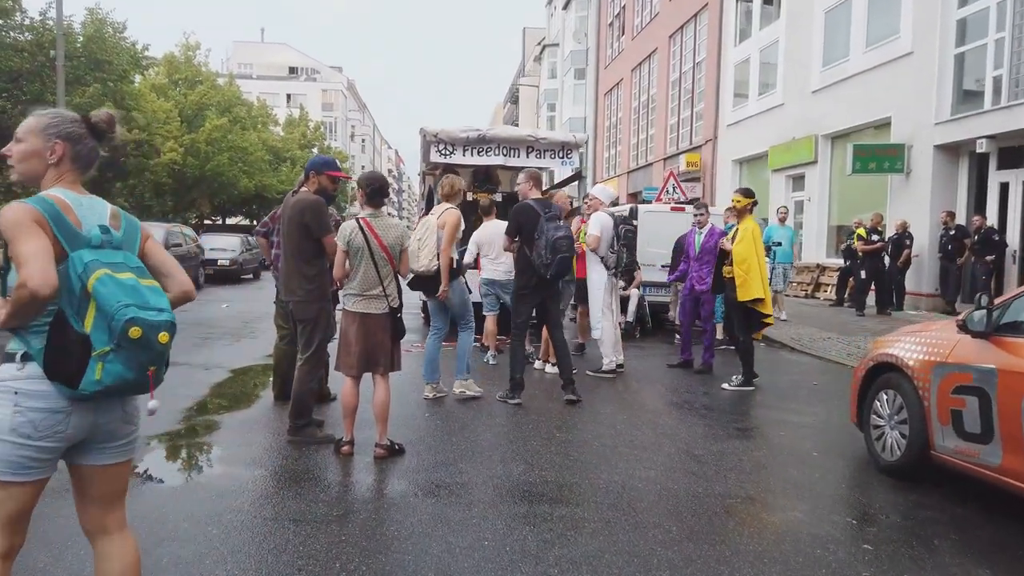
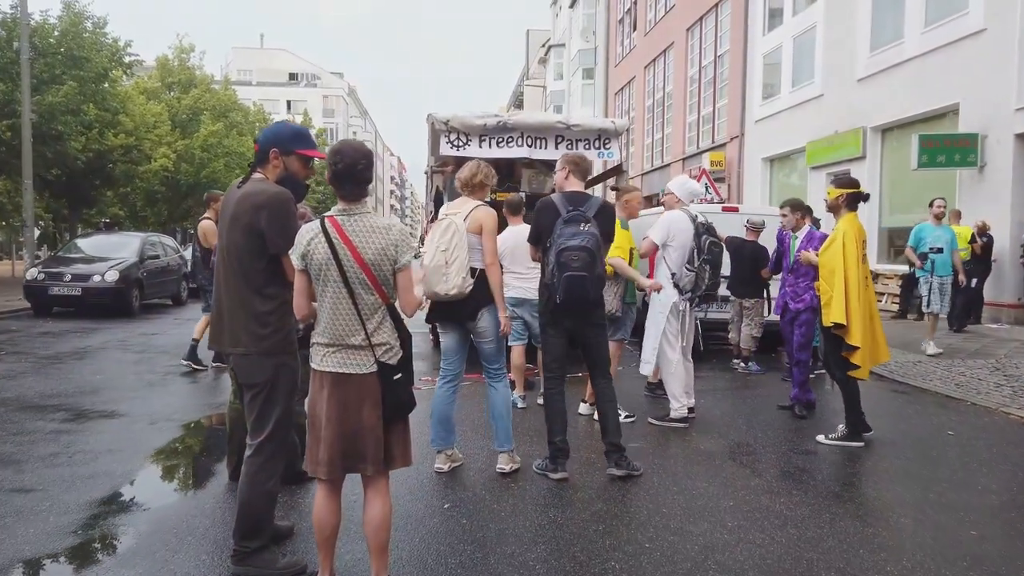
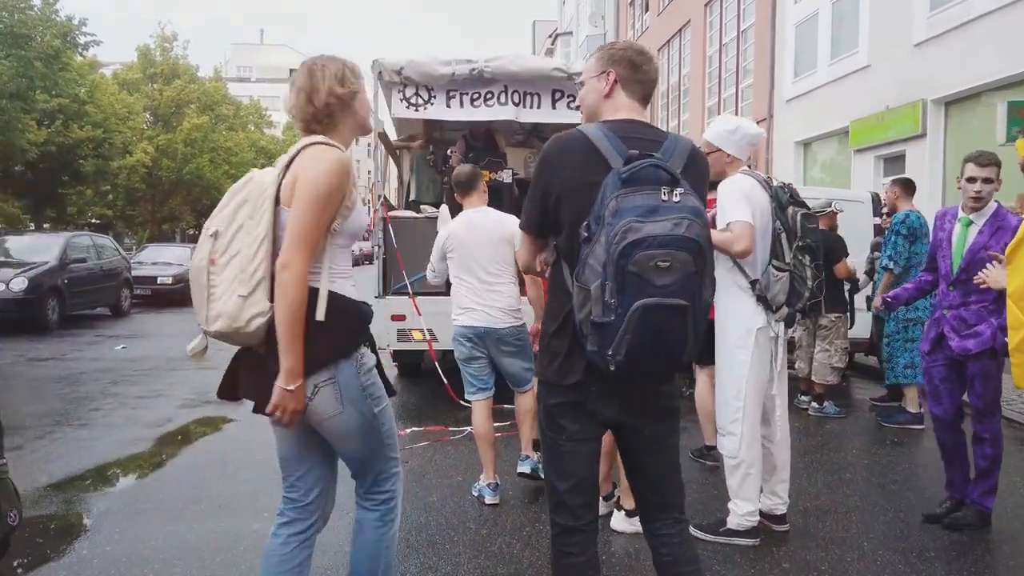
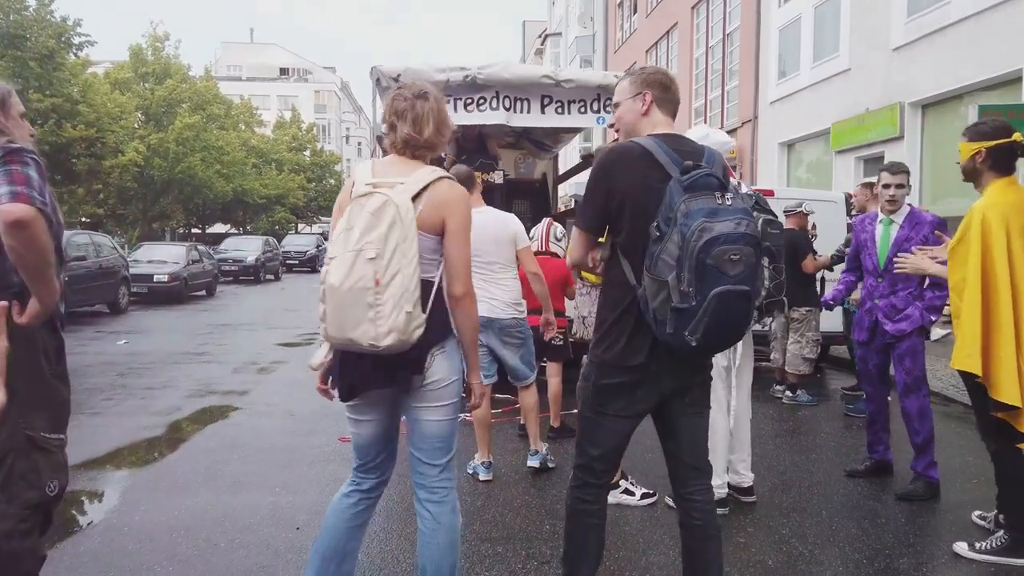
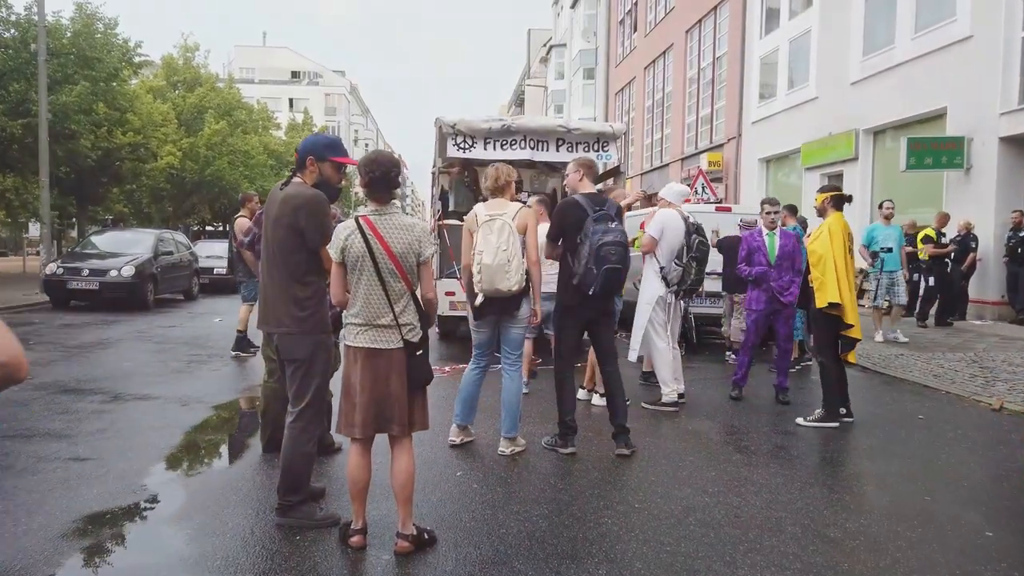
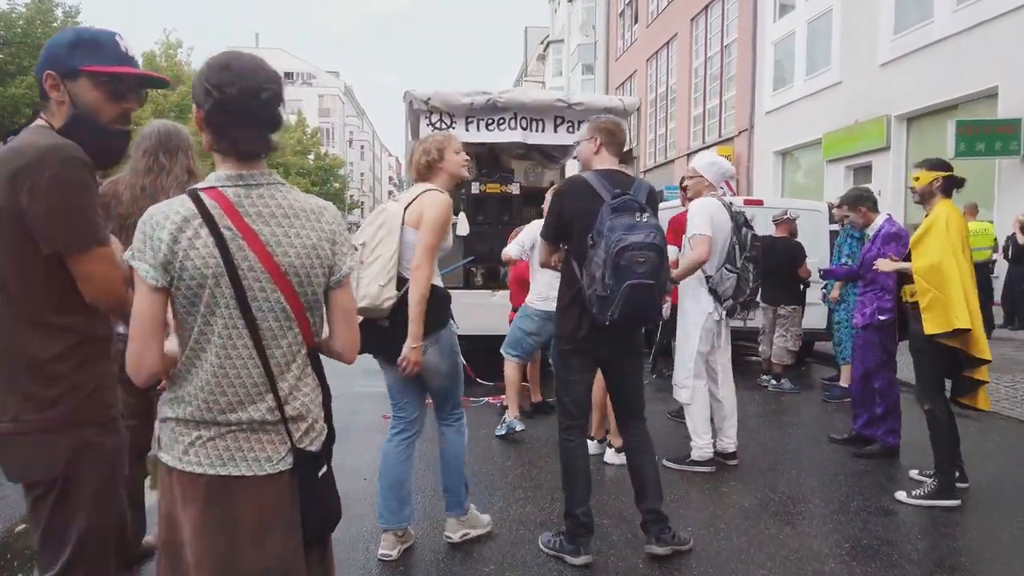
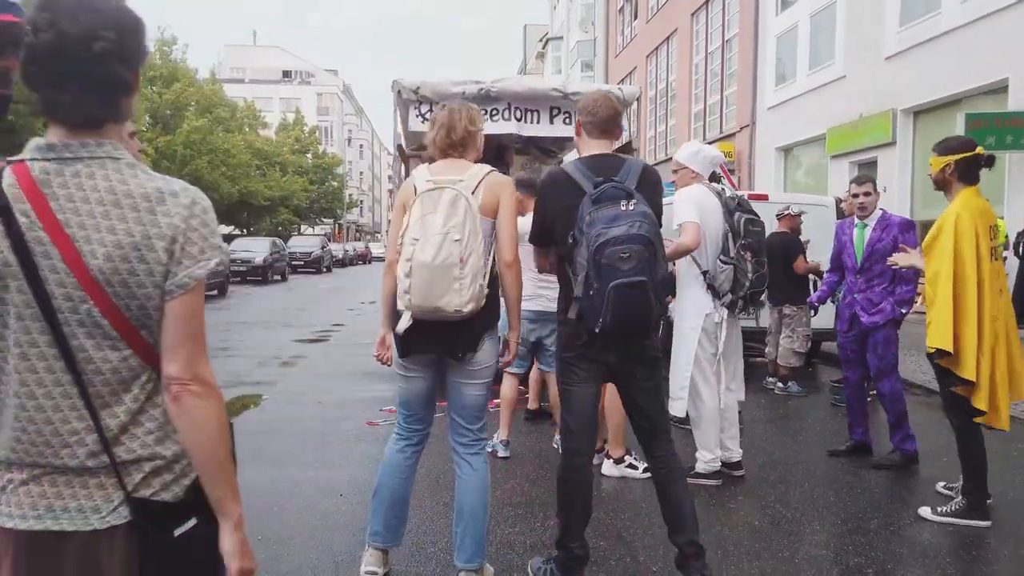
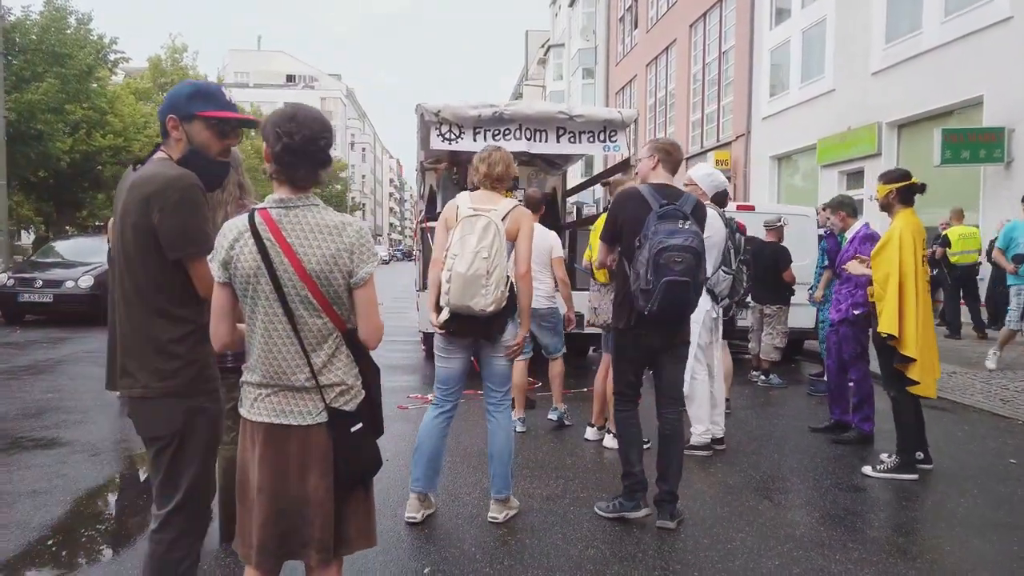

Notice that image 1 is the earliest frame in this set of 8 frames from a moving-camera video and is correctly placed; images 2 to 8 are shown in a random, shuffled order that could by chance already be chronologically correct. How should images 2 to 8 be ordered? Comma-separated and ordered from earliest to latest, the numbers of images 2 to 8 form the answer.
5, 2, 8, 6, 7, 4, 3
